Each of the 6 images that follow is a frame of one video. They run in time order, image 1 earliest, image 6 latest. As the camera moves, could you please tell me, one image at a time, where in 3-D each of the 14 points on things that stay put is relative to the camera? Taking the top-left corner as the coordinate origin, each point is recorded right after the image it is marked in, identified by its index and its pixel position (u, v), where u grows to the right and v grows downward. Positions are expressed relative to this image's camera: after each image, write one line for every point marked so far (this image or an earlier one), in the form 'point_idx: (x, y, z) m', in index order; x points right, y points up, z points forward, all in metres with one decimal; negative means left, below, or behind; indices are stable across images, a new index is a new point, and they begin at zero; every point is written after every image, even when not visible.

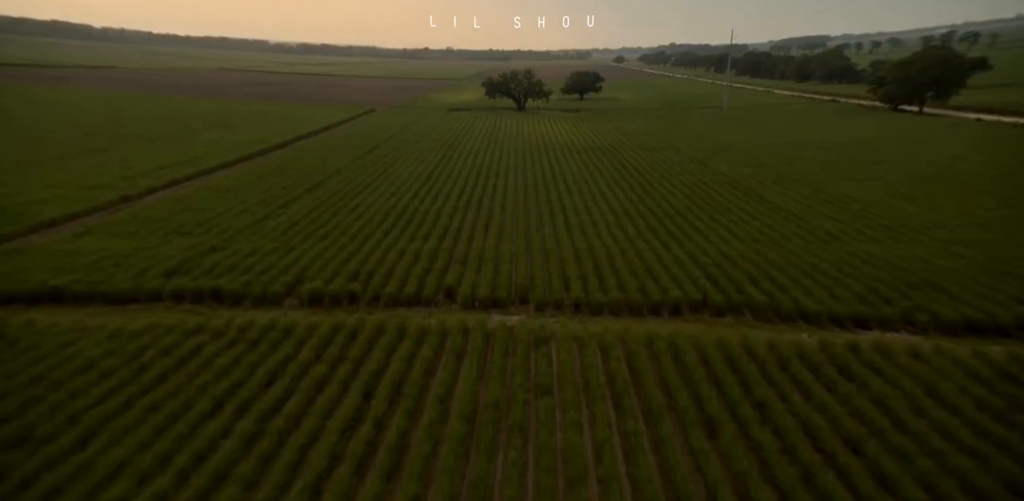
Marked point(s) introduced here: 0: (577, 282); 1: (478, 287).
0: (+1.6, -0.8, +13.0) m
1: (-0.8, -0.9, +12.8) m
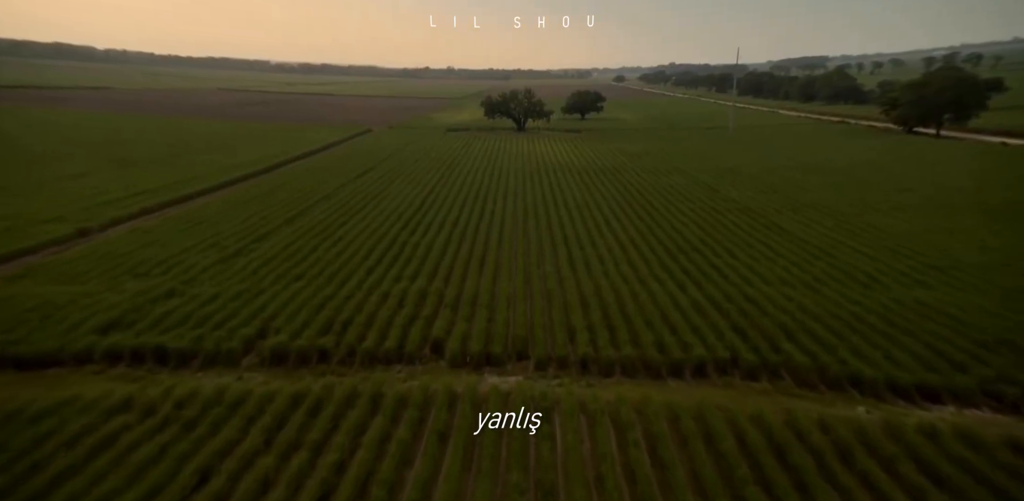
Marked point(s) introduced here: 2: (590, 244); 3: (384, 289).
0: (+1.5, -1.8, +11.3) m
1: (-0.9, -1.9, +11.1) m
2: (+2.6, +0.2, +18.0) m
3: (-3.3, -1.0, +13.5) m
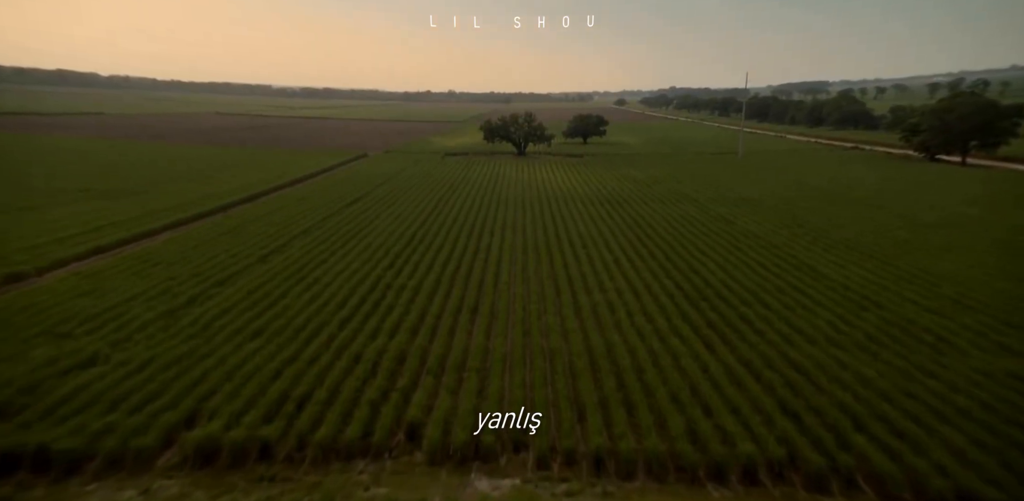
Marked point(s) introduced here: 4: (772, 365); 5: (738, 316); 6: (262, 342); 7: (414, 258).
0: (+1.5, -2.8, +9.1) m
1: (-1.0, -2.9, +8.9) m
2: (+2.6, -1.2, +15.9) m
3: (-3.3, -2.2, +11.3) m
4: (+5.2, -2.3, +10.5) m
5: (+5.6, -1.6, +13.2) m
6: (-5.4, -2.0, +11.4) m
7: (-3.5, -0.3, +18.6) m
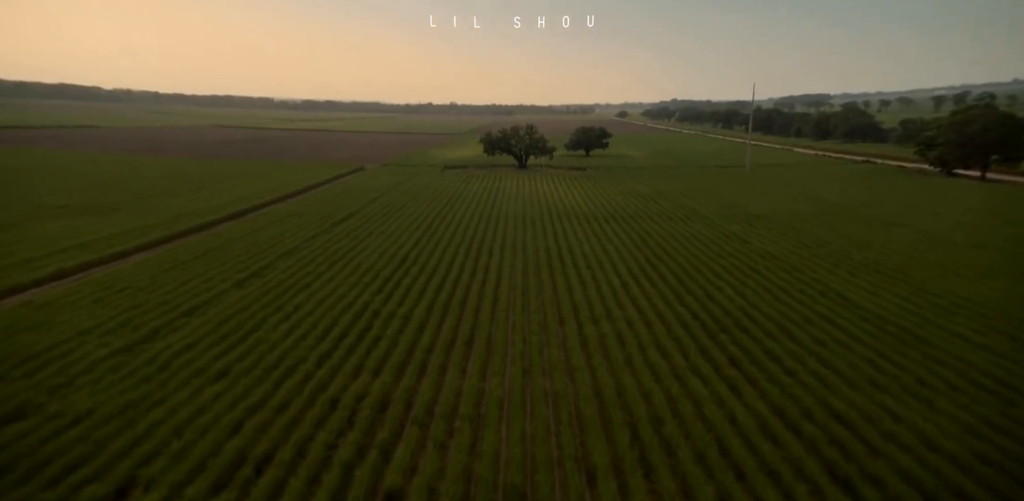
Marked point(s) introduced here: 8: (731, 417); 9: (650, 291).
0: (+1.4, -3.3, +7.6) m
1: (-1.0, -3.4, +7.5) m
2: (+2.5, -1.8, +14.5) m
3: (-3.4, -2.7, +10.0) m
4: (+5.1, -2.8, +9.1) m
5: (+5.6, -2.2, +11.8) m
6: (-5.4, -2.5, +10.0) m
7: (-3.5, -1.0, +17.3) m
8: (+3.9, -2.9, +9.3) m
9: (+4.4, -1.2, +16.6) m
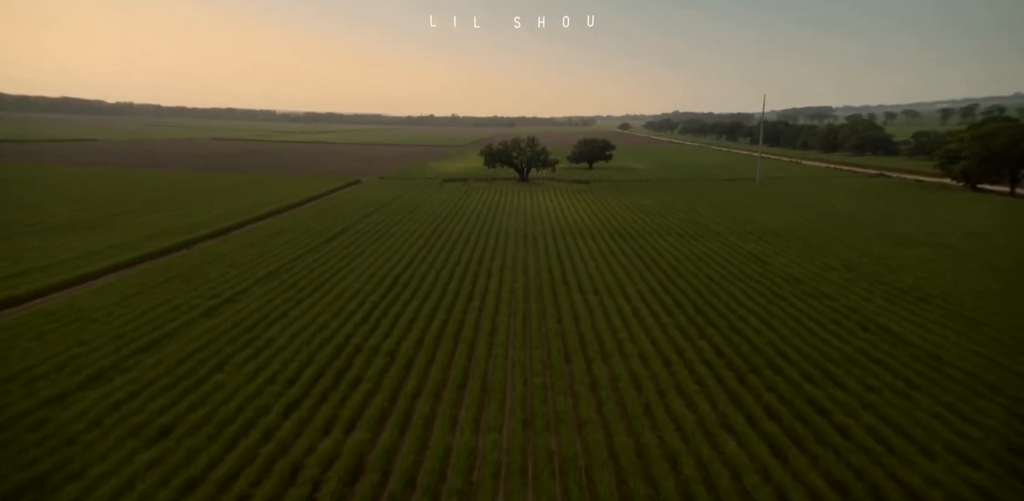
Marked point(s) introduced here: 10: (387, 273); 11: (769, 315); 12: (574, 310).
0: (+1.4, -3.9, +5.9) m
1: (-1.0, -3.9, +5.7) m
2: (+2.5, -2.5, +12.7) m
3: (-3.4, -3.3, +8.2) m
4: (+5.1, -3.4, +7.3) m
5: (+5.6, -2.8, +10.1) m
6: (-5.4, -3.1, +8.3) m
7: (-3.5, -1.8, +15.6) m
8: (+3.8, -3.5, +7.5) m
9: (+4.4, -2.0, +14.9) m
10: (-4.6, -0.8, +19.4) m
11: (+7.2, -1.8, +14.7) m
12: (+1.9, -1.7, +16.3) m
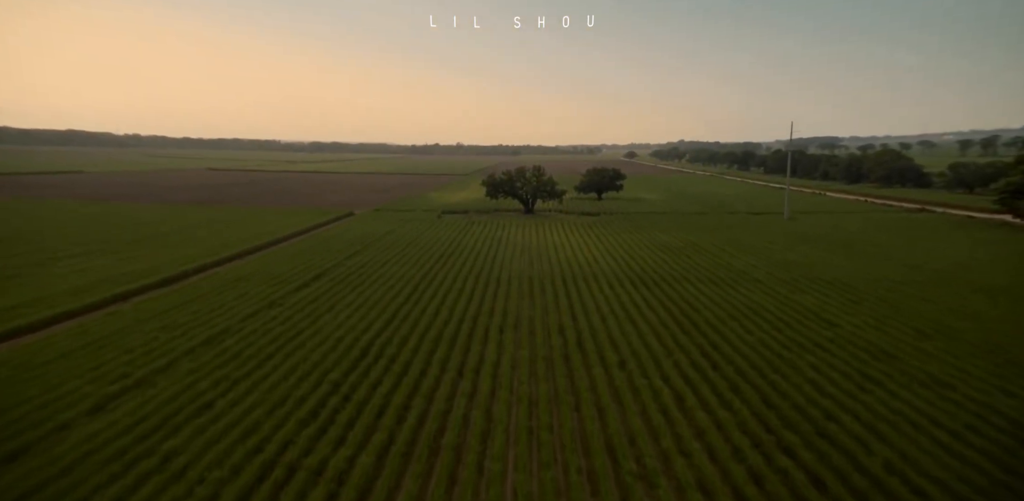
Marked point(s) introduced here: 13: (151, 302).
0: (+1.4, -4.8, +1.8) m
1: (-1.1, -4.9, +1.7) m
2: (+2.6, -3.9, +8.7) m
3: (-3.4, -4.4, +4.2) m
4: (+5.1, -4.4, +3.2) m
5: (+5.6, -4.1, +6.0) m
6: (-5.5, -4.2, +4.3) m
7: (-3.4, -3.2, +11.6) m
8: (+3.8, -4.5, +3.4) m
9: (+4.4, -3.4, +10.8) m
10: (-4.5, -2.5, +15.5) m
11: (+7.2, -3.3, +10.7) m
12: (+2.0, -3.3, +12.3) m
13: (-12.6, -1.7, +18.3) m
